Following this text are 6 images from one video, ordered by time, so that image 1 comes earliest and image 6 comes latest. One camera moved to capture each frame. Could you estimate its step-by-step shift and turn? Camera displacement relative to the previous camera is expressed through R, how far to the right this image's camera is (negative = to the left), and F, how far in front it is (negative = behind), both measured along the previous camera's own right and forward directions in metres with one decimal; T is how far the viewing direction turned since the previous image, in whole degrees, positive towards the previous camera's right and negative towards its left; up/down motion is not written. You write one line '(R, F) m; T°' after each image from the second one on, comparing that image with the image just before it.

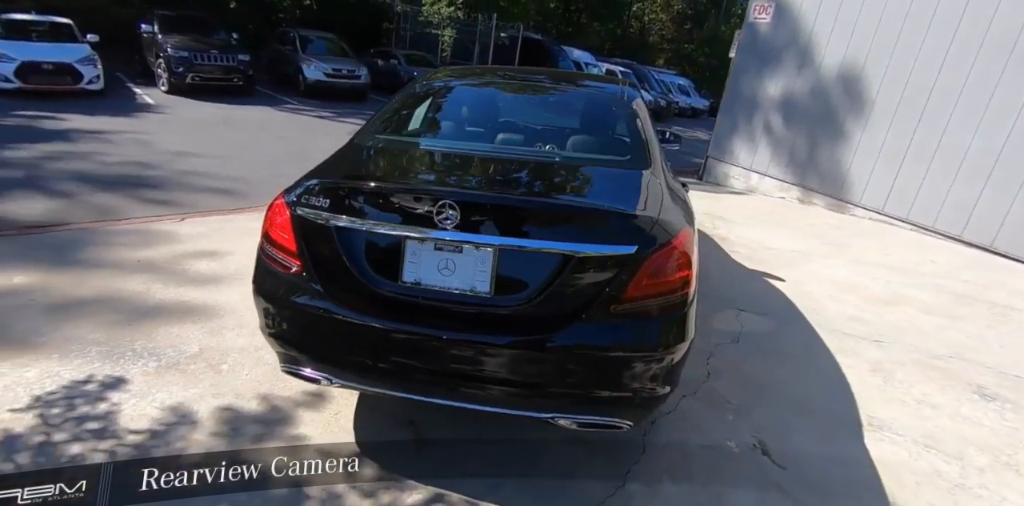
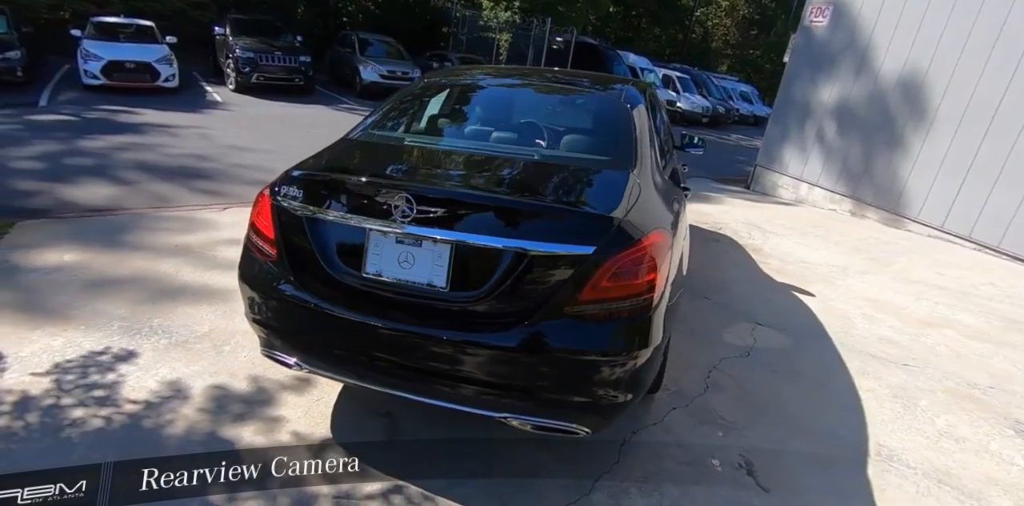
(+0.3, 0.0) m; -6°
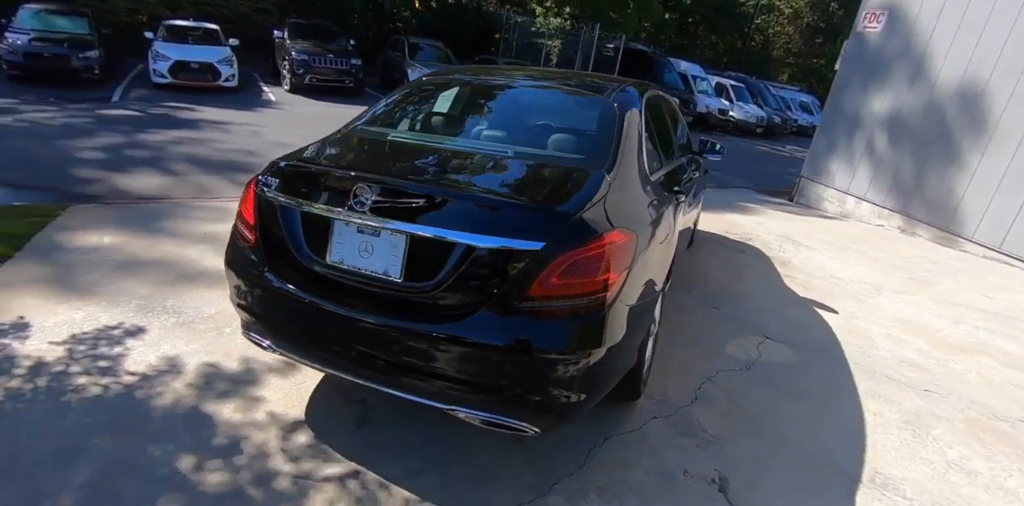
(+0.3, 0.0) m; -6°
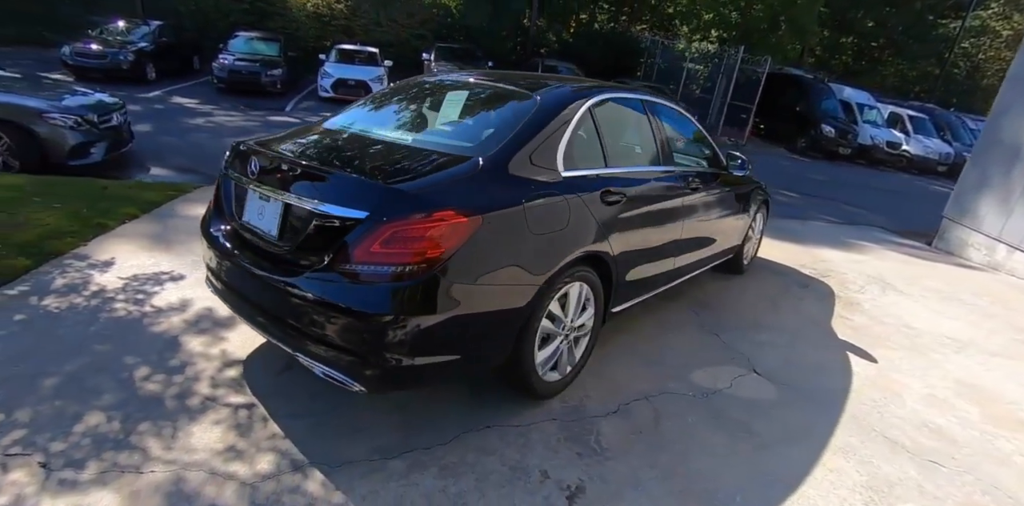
(+1.2, 0.0) m; -17°
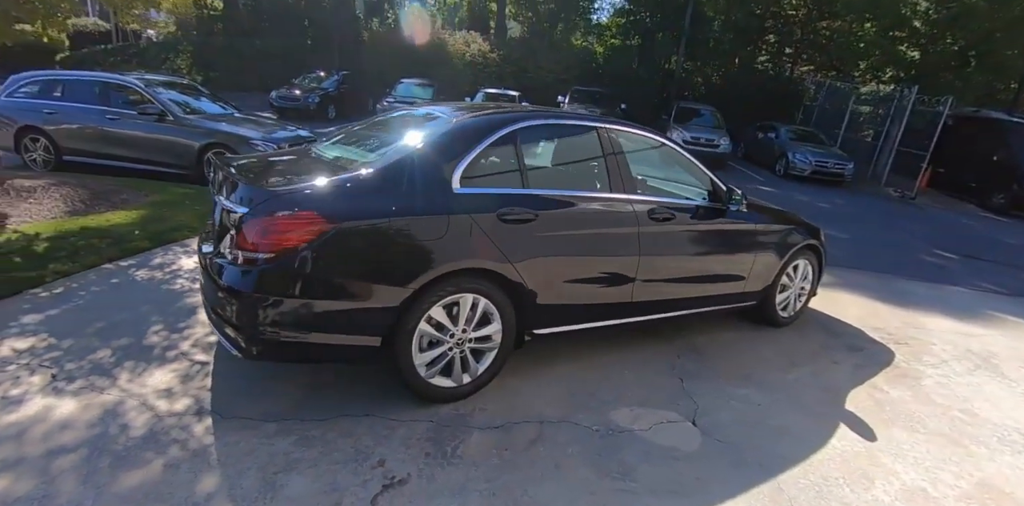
(+1.4, +0.1) m; -19°
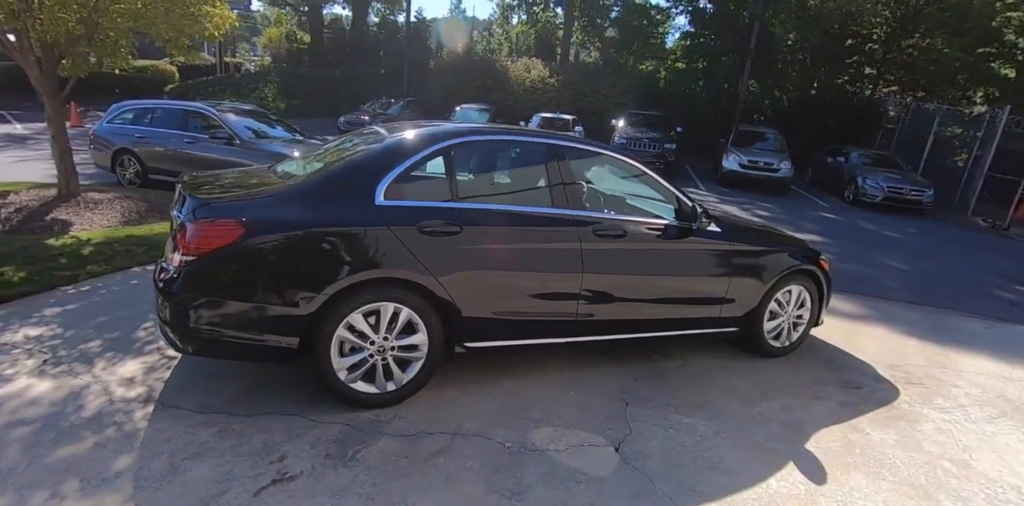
(+0.8, 0.0) m; -9°
